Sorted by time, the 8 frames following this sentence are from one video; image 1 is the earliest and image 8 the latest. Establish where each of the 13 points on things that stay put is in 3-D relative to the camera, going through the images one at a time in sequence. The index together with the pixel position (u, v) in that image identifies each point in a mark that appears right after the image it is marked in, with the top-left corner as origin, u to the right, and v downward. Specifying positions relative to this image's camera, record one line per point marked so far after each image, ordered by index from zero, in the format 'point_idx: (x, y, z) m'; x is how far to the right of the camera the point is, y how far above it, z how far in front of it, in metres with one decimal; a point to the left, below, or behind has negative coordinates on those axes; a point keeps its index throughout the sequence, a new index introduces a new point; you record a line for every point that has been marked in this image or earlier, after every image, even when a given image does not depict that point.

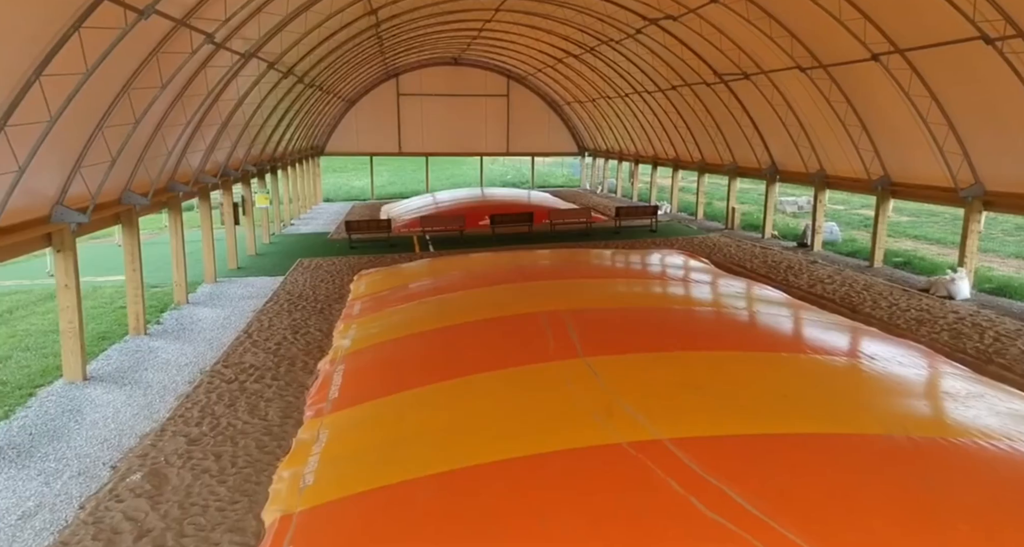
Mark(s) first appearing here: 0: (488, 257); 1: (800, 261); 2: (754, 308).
0: (-0.5, +0.4, +15.8) m
1: (+6.6, +0.2, +14.7) m
2: (+3.8, -0.5, +10.3) m
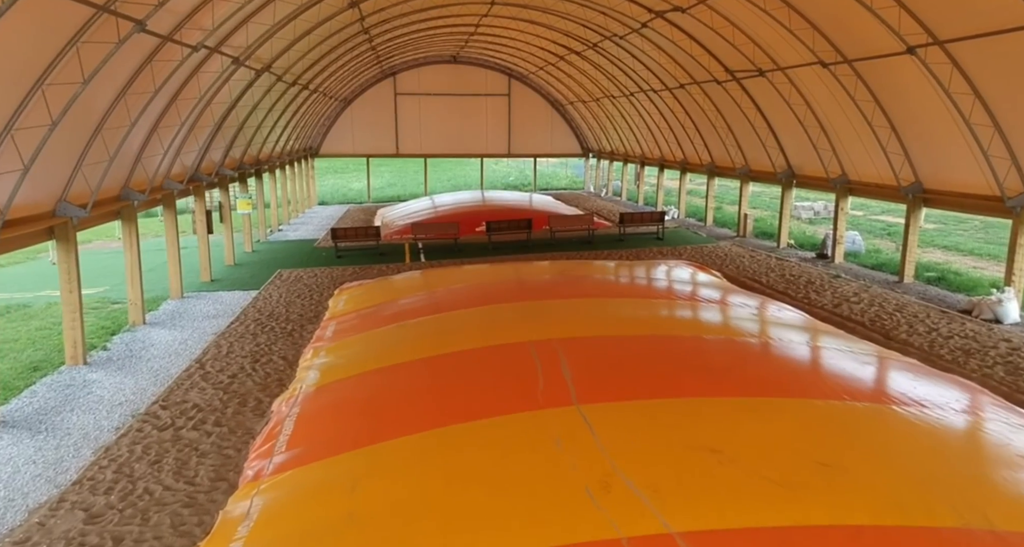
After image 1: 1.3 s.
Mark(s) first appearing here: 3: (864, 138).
0: (-0.7, +0.1, +14.6) m
1: (+6.4, -0.1, +13.5) m
2: (+3.7, -0.8, +9.0) m
3: (+7.3, +2.8, +13.5) m
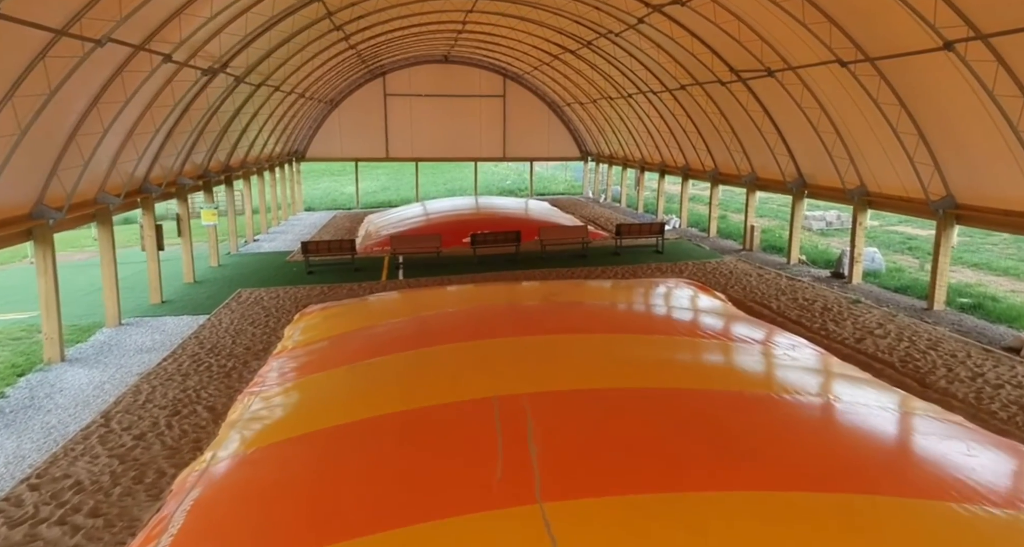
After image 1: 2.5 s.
0: (-1.0, -0.3, +13.2) m
1: (+6.1, -0.5, +12.0) m
2: (+3.3, -1.2, +7.6) m
3: (+7.0, +2.4, +12.0) m
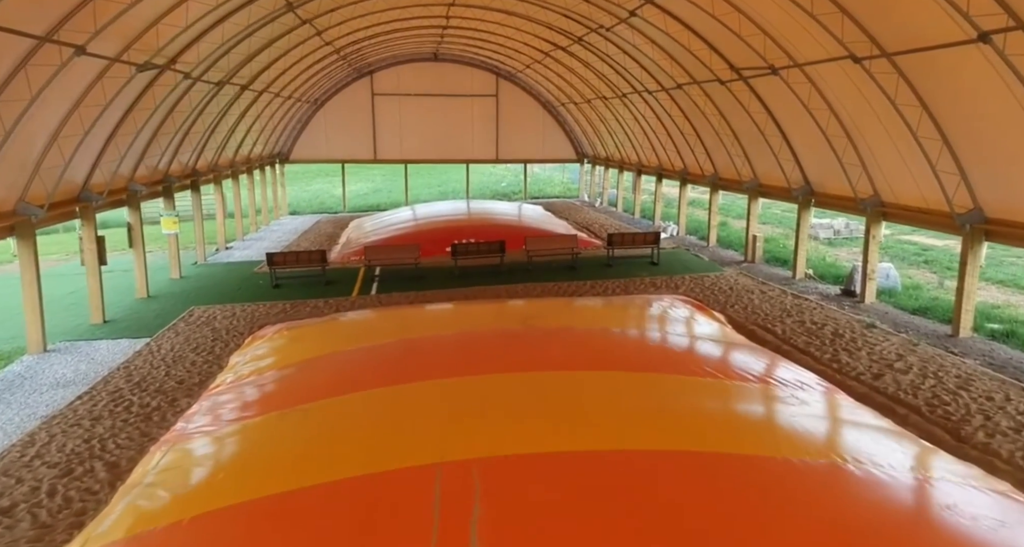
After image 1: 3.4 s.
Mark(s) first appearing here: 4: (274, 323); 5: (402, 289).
0: (-1.4, -0.7, +12.0) m
1: (+5.6, -0.9, +10.8) m
2: (+2.9, -1.6, +6.4) m
3: (+6.5, +2.0, +10.8) m
4: (-4.4, -0.9, +12.0) m
5: (-2.6, -0.4, +15.1) m
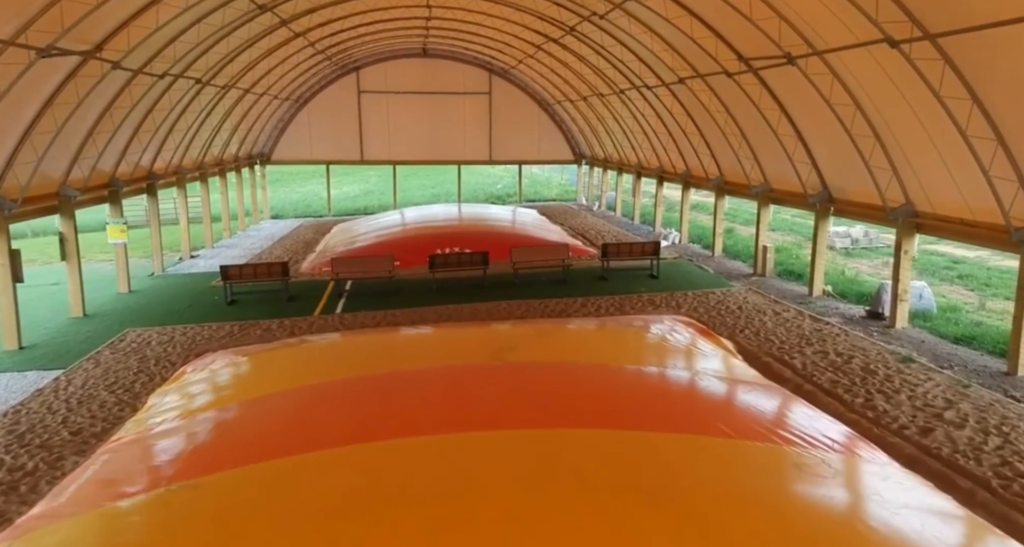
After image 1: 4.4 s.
0: (-1.8, -1.0, +10.4) m
1: (+5.3, -1.2, +9.2) m
2: (+2.5, -1.9, +4.8) m
3: (+6.2, +1.7, +9.2) m
4: (-4.8, -1.2, +10.4) m
5: (-2.9, -0.7, +13.5) m
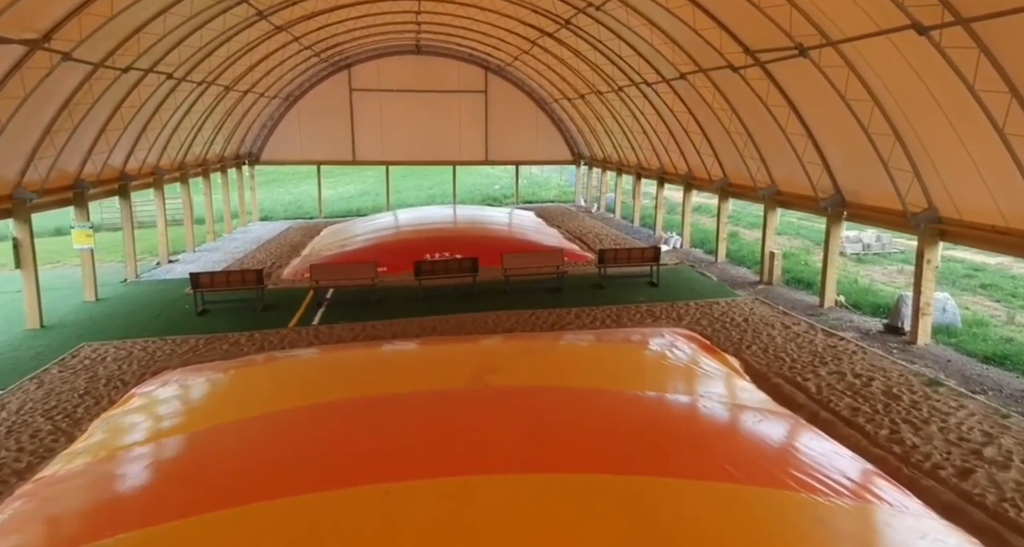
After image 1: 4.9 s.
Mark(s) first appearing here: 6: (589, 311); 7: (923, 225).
0: (-2.0, -1.1, +9.5) m
1: (+5.0, -1.3, +8.3) m
2: (+2.2, -2.1, +3.9) m
3: (+6.0, +1.5, +8.3) m
4: (-5.0, -1.4, +9.6) m
5: (-3.1, -0.9, +12.6) m
6: (+1.5, -0.7, +12.4) m
7: (+6.2, +0.7, +9.7) m
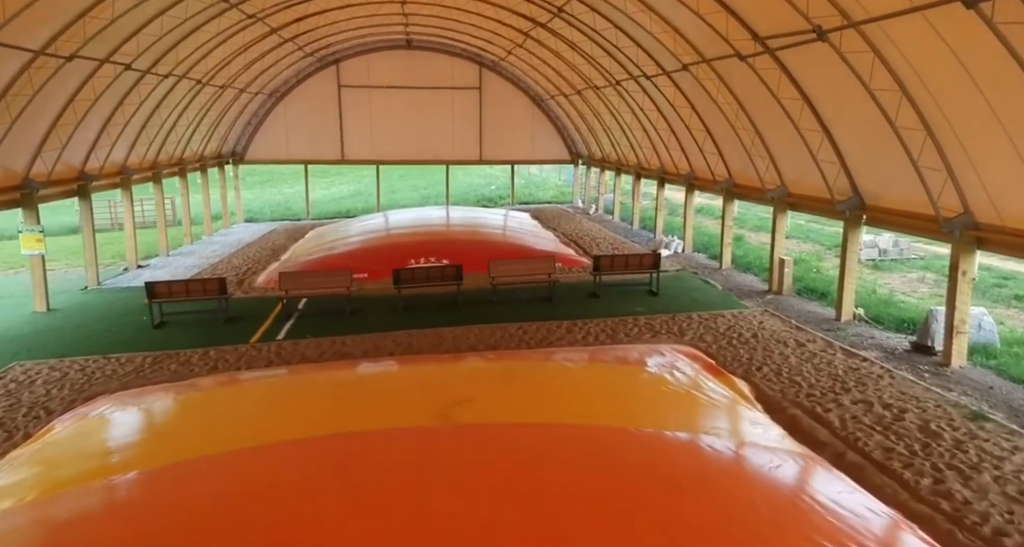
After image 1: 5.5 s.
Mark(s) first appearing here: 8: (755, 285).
0: (-2.3, -1.3, +8.4) m
1: (+4.8, -1.5, +7.1) m
2: (+2.0, -2.2, +2.8) m
3: (+5.7, +1.4, +7.2) m
4: (-5.3, -1.6, +8.4) m
5: (-3.4, -1.0, +11.5) m
6: (+1.2, -0.9, +11.2) m
7: (+5.9, +0.6, +8.6) m
8: (+5.1, -0.2, +13.6) m
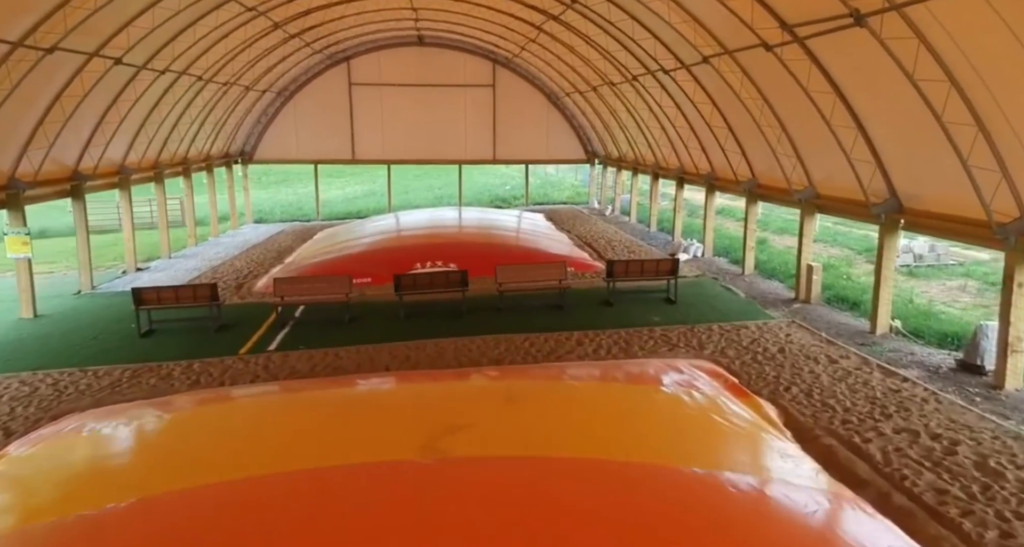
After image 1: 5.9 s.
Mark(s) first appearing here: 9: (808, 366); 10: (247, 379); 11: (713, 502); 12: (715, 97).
0: (-2.3, -1.4, +7.7) m
1: (+4.8, -1.7, +6.2) m
2: (+1.8, -2.4, +1.9) m
3: (+5.7, +1.2, +6.2) m
4: (-5.3, -1.7, +7.8) m
5: (-3.3, -1.1, +10.8) m
6: (+1.3, -1.0, +10.4) m
7: (+6.0, +0.4, +7.6) m
8: (+5.3, -0.4, +12.7) m
9: (+4.0, -1.2, +8.7) m
10: (-3.8, -1.5, +9.0) m
11: (+1.5, -1.8, +4.6) m
12: (+4.4, +3.8, +13.9) m
